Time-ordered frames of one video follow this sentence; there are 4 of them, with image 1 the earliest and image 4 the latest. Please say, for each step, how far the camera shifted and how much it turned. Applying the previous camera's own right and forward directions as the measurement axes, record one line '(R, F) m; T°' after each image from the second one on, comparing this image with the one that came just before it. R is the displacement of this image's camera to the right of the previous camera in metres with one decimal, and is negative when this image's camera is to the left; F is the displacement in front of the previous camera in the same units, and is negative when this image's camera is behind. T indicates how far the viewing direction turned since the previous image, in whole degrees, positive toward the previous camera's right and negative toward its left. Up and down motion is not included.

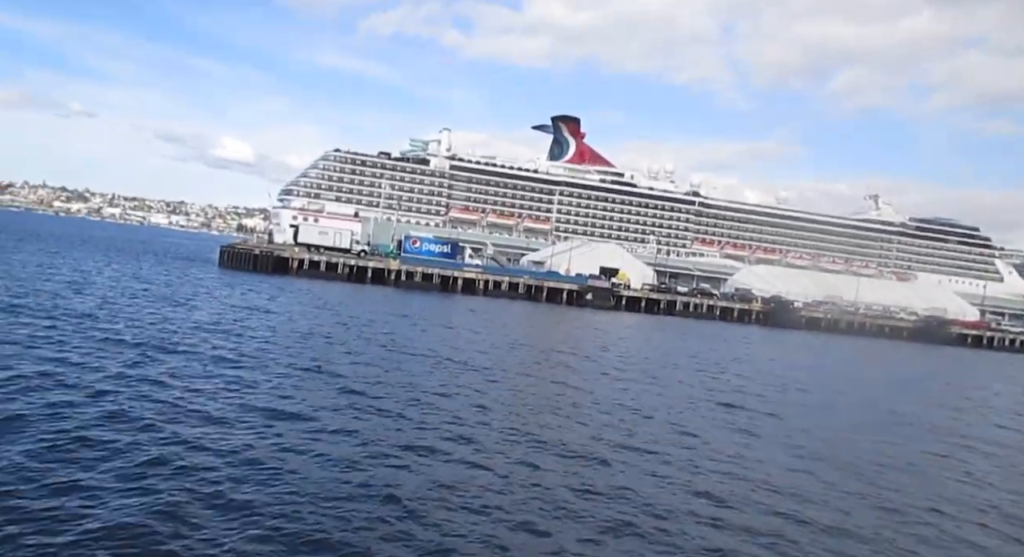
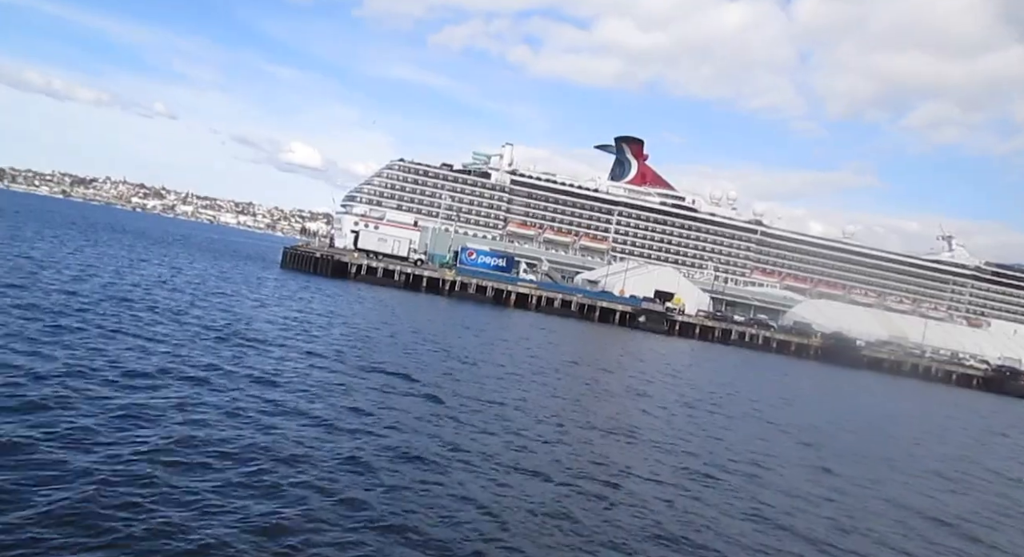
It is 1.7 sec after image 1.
(+0.7, -0.1) m; -5°
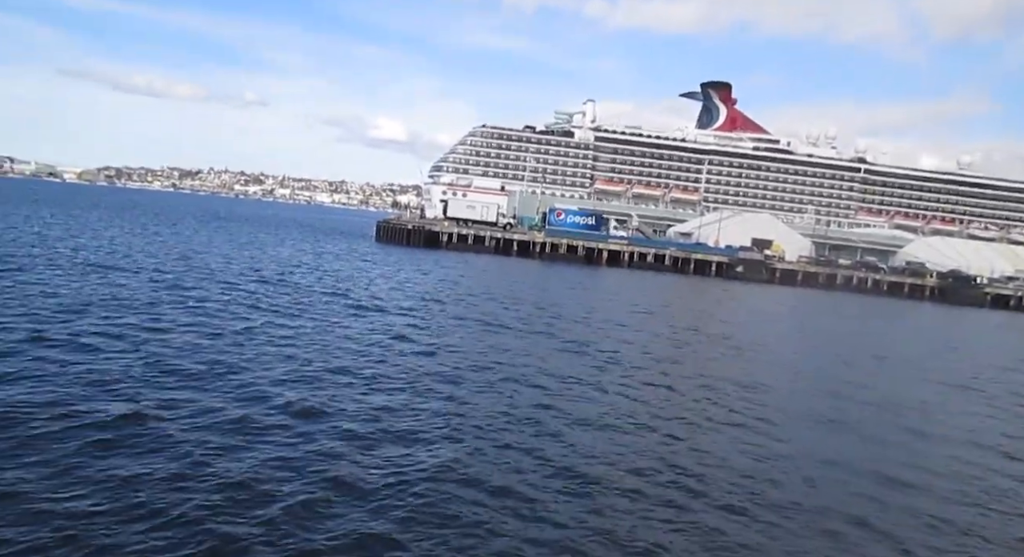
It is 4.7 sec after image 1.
(+0.7, +0.2) m; -7°
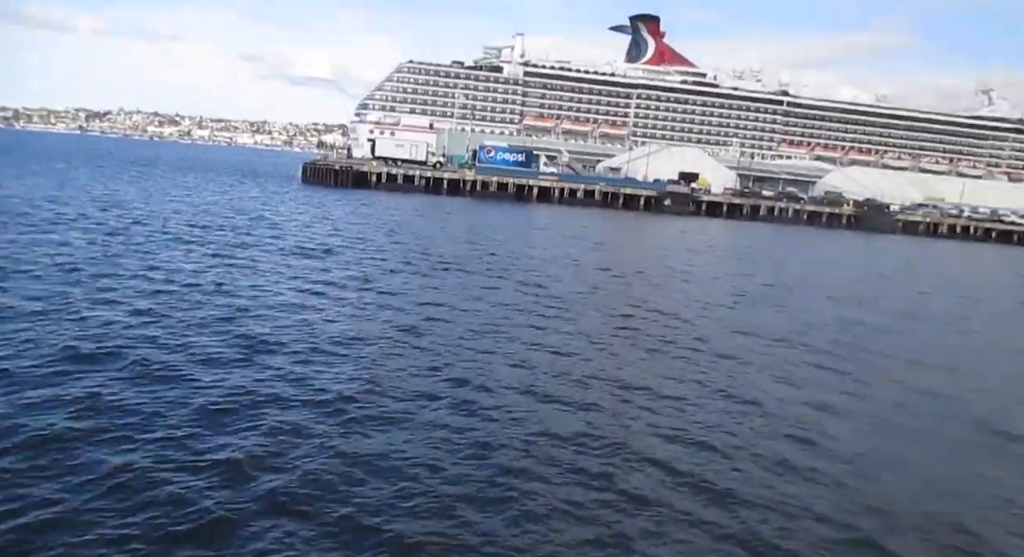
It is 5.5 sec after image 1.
(-0.4, 0.0) m; +5°
